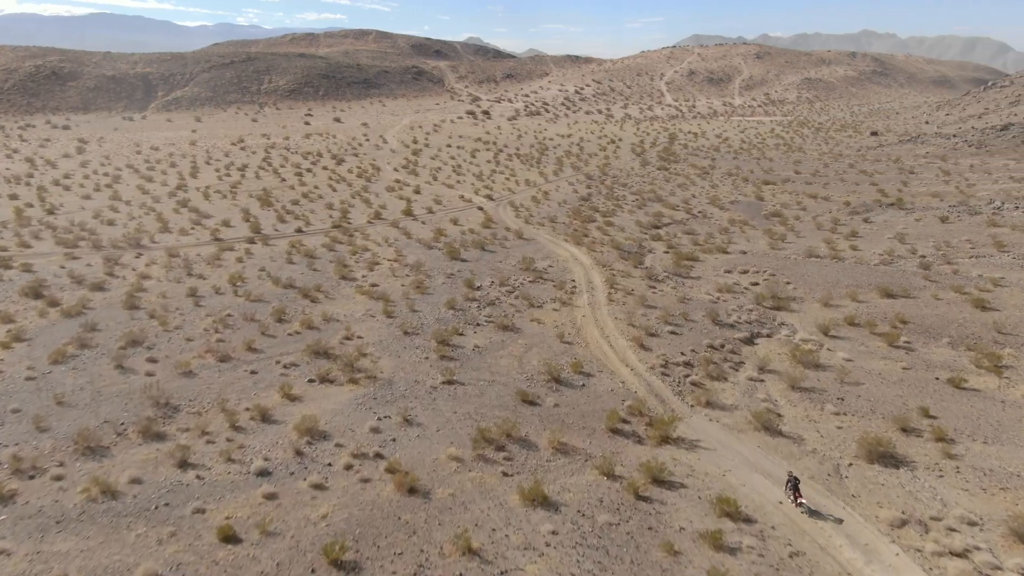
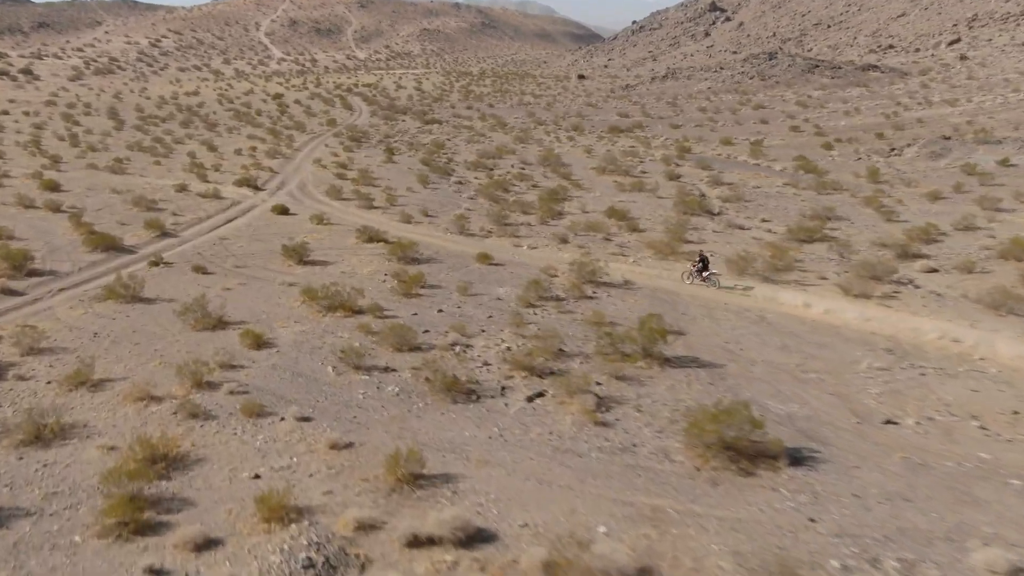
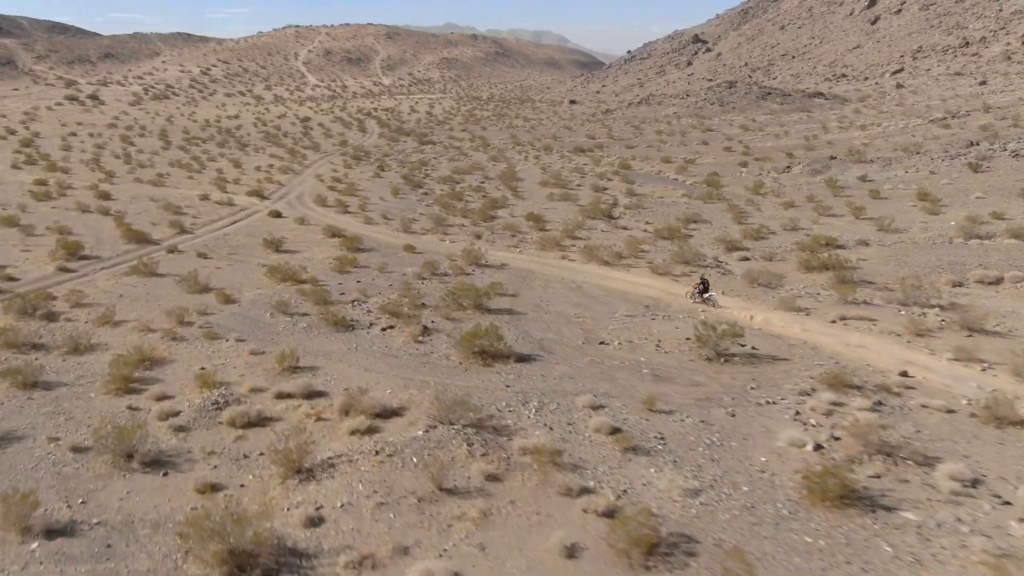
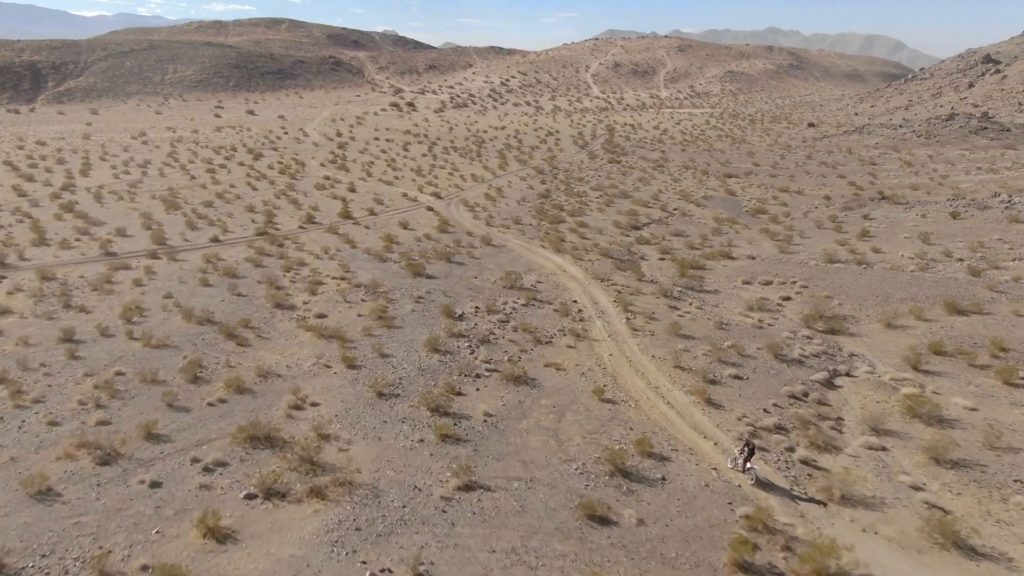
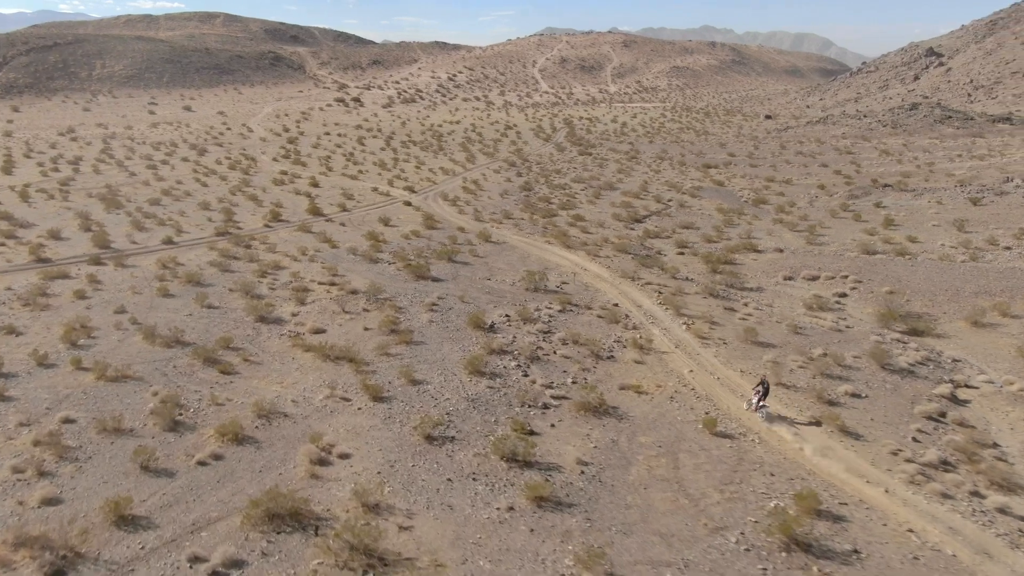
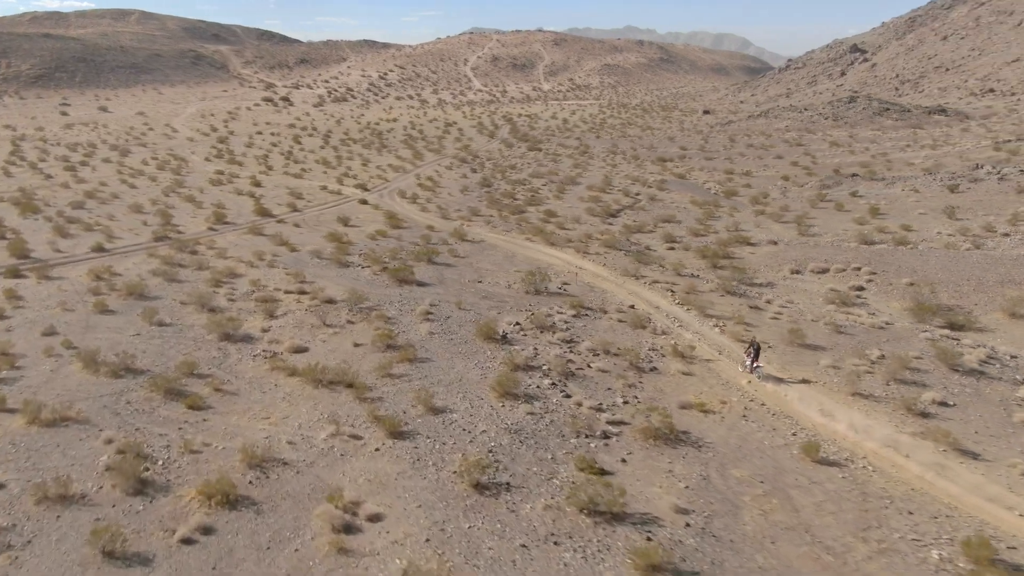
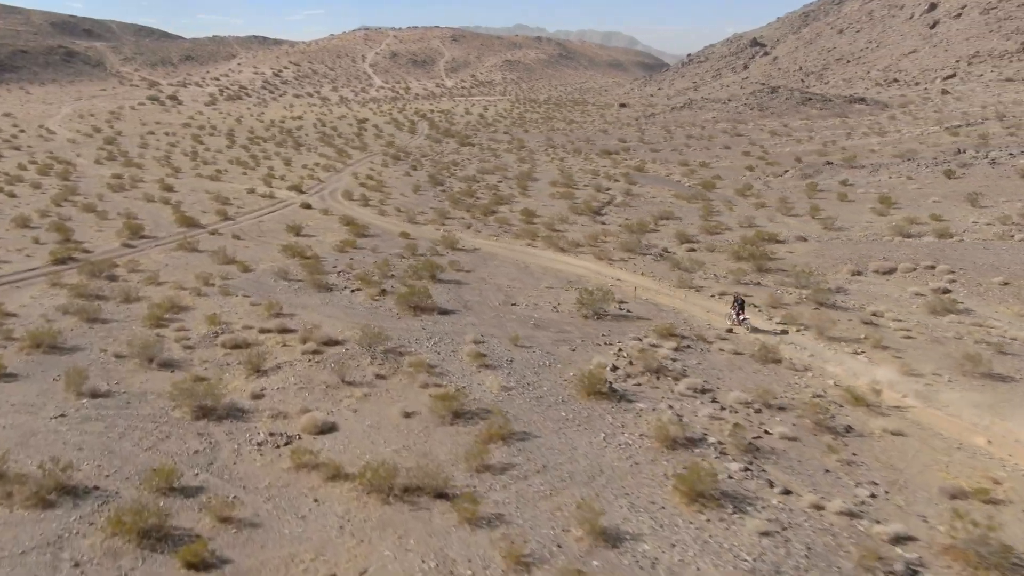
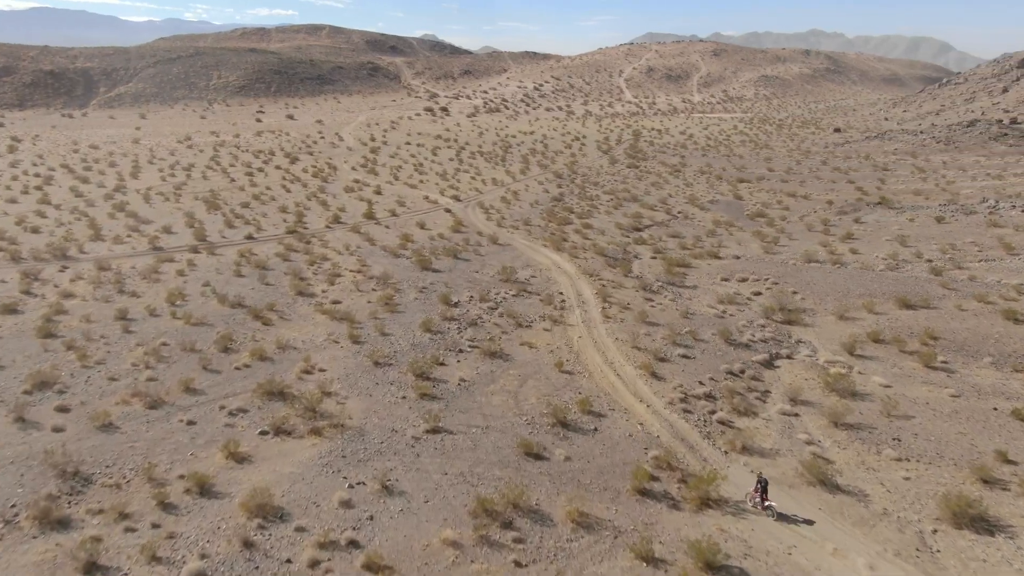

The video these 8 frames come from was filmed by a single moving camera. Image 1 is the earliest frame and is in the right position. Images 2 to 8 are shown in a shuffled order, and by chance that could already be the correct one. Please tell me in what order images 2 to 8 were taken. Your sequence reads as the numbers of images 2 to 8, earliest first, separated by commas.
8, 4, 5, 6, 7, 3, 2
